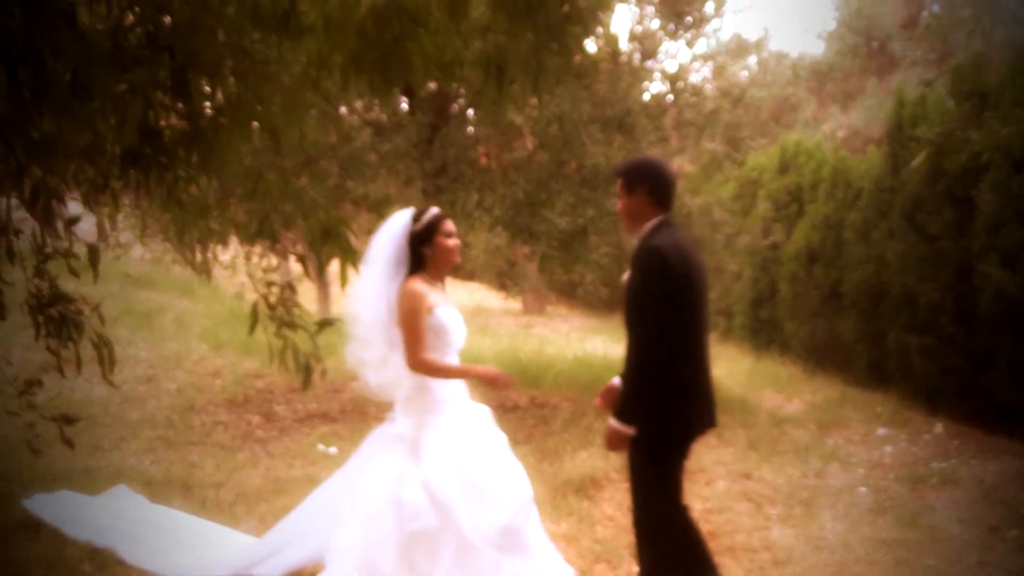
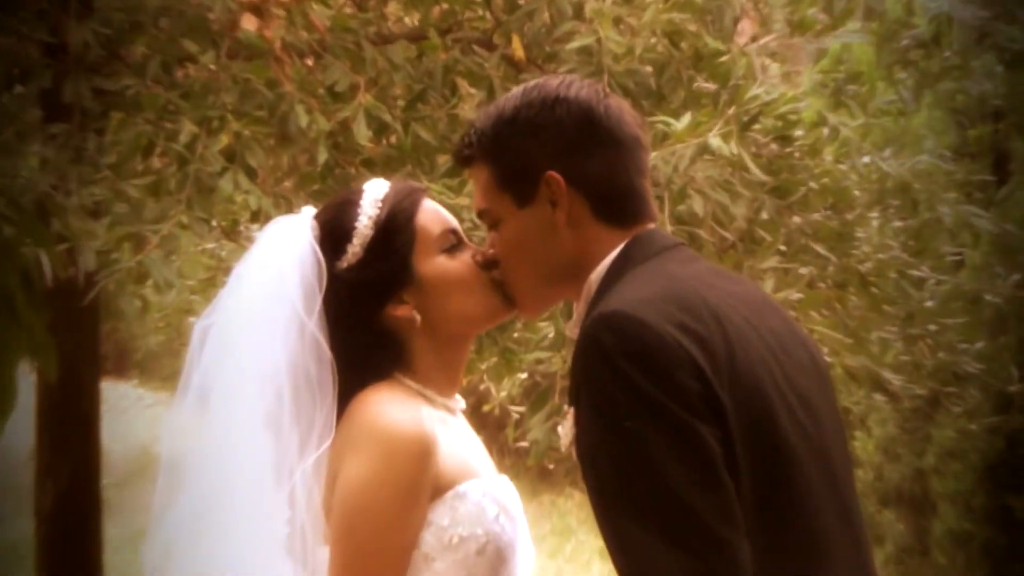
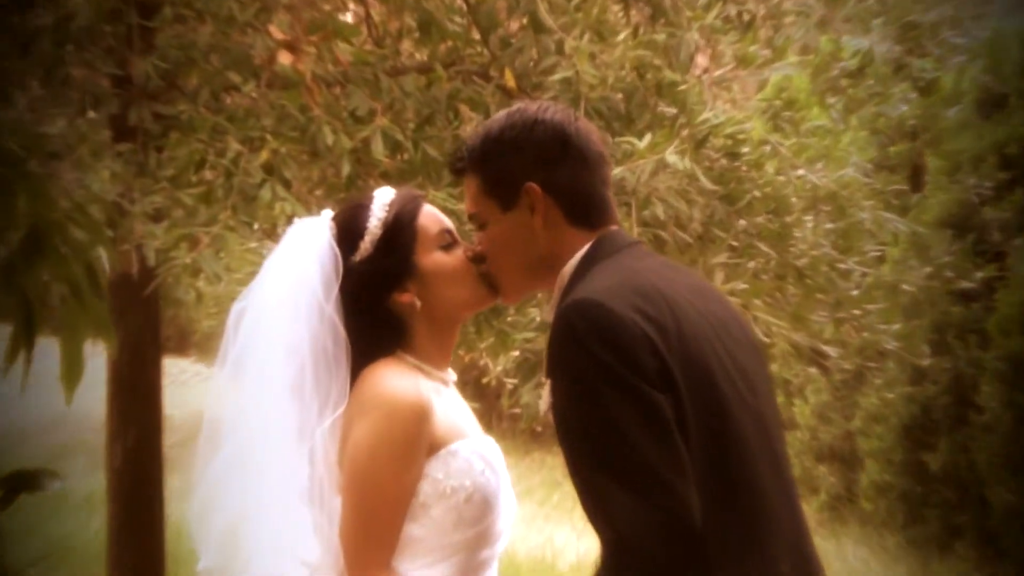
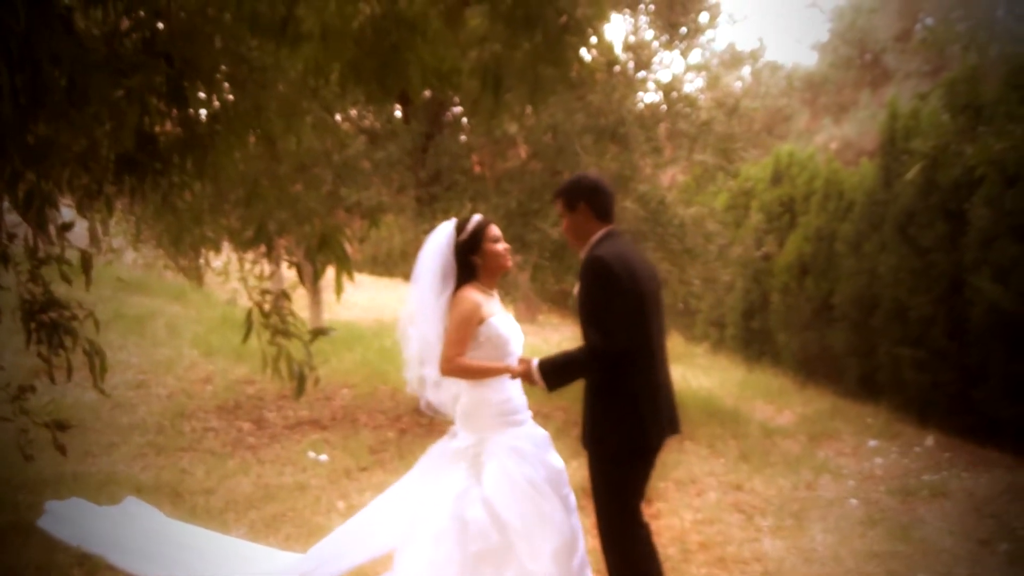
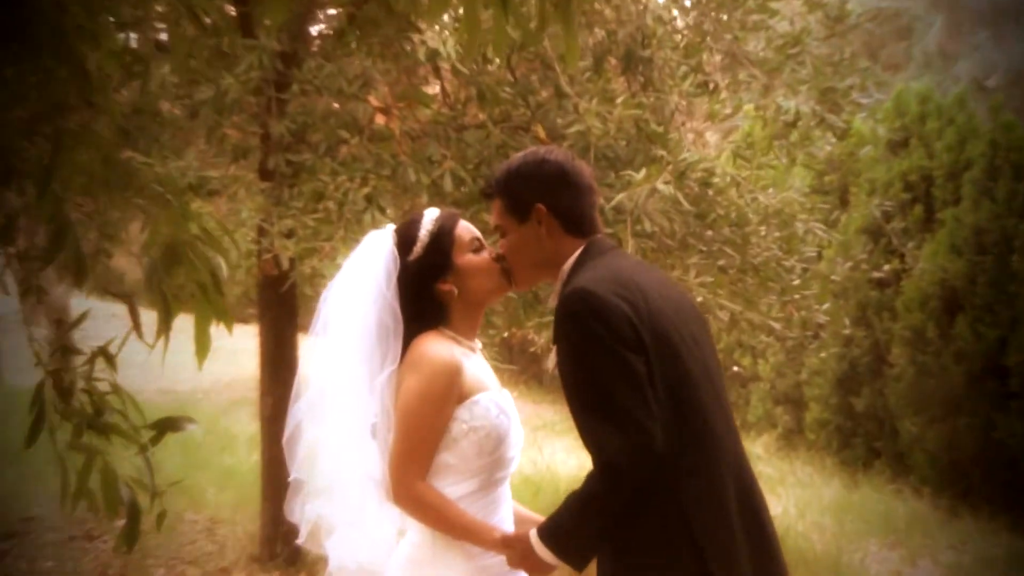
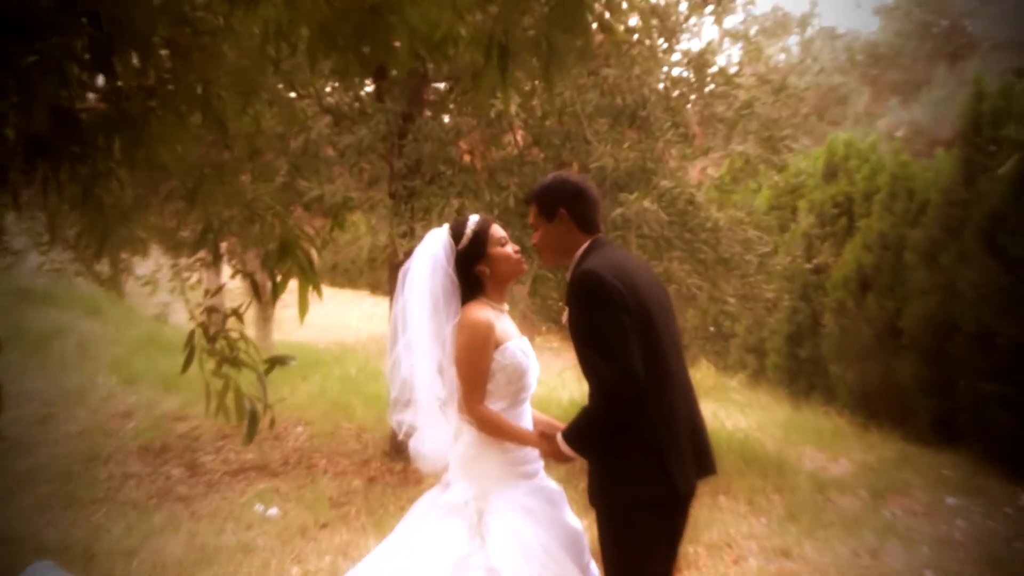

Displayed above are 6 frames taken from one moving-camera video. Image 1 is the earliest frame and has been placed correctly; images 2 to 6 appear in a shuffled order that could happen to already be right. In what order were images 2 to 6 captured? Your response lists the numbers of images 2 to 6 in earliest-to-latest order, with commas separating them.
4, 6, 5, 3, 2
